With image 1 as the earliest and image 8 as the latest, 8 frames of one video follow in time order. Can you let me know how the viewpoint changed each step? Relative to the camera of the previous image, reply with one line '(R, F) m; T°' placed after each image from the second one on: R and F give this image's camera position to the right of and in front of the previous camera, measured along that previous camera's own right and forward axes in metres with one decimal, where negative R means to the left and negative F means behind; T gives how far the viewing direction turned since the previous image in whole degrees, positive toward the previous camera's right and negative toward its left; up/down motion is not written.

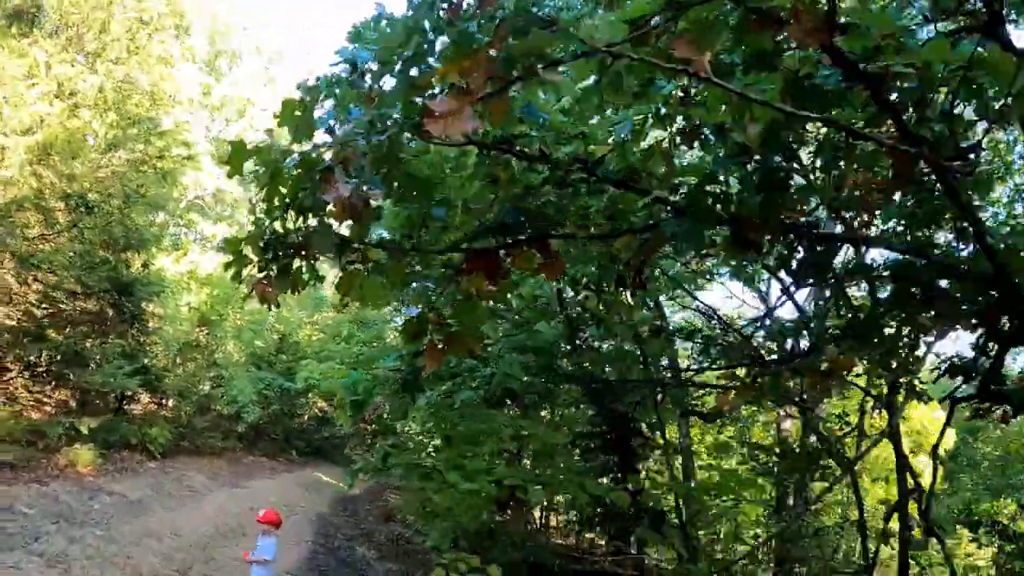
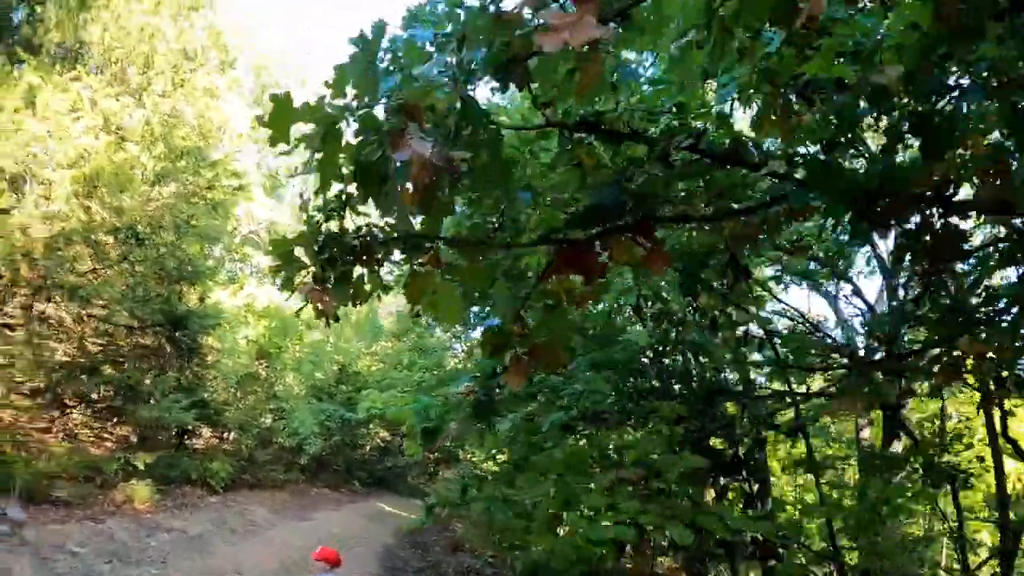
(-0.1, +0.4) m; -3°
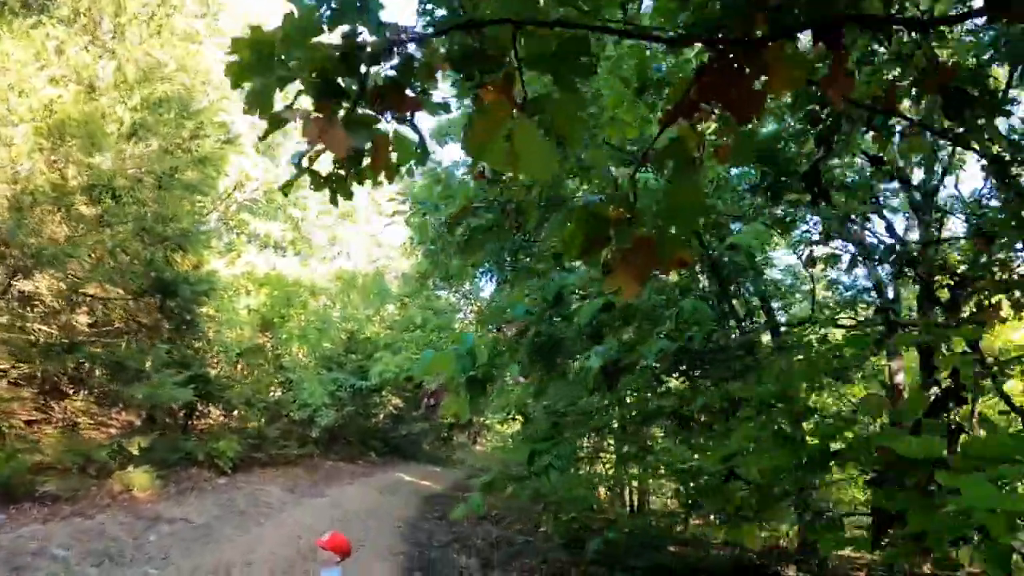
(-0.1, +0.8) m; 0°
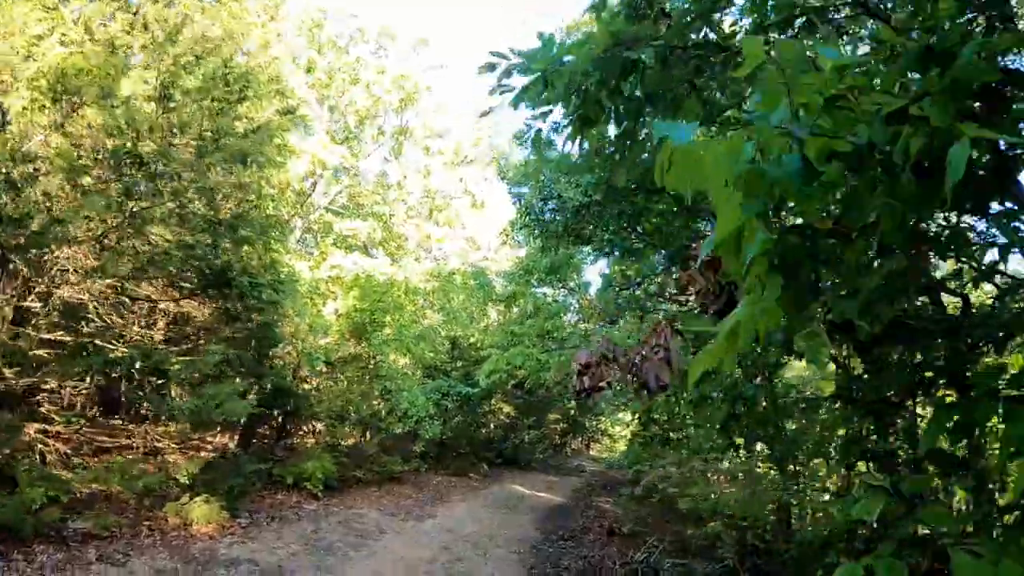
(-0.2, +1.5) m; -5°
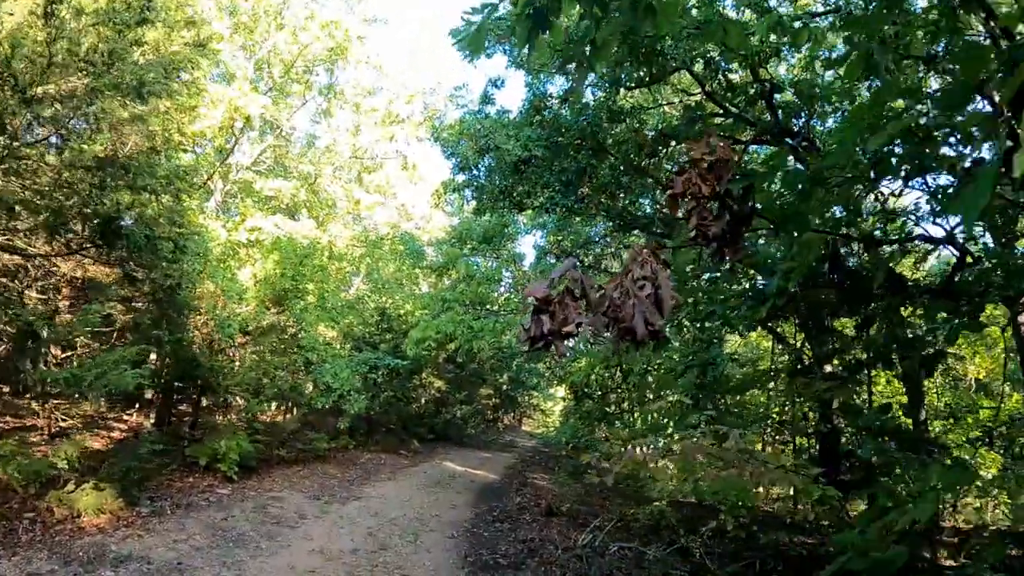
(0.0, +0.6) m; +4°
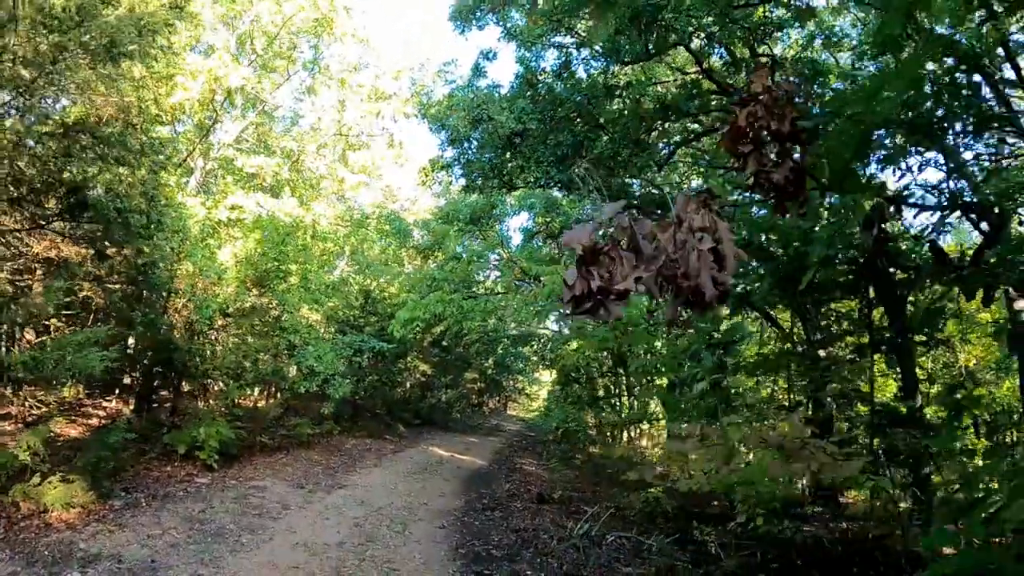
(-0.1, +0.3) m; +1°
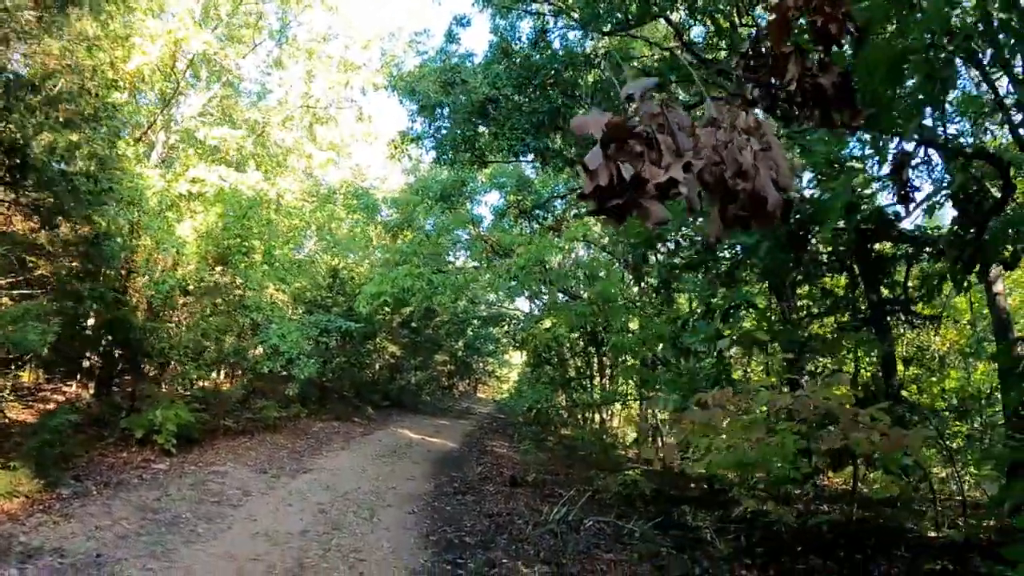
(0.0, +0.3) m; +2°
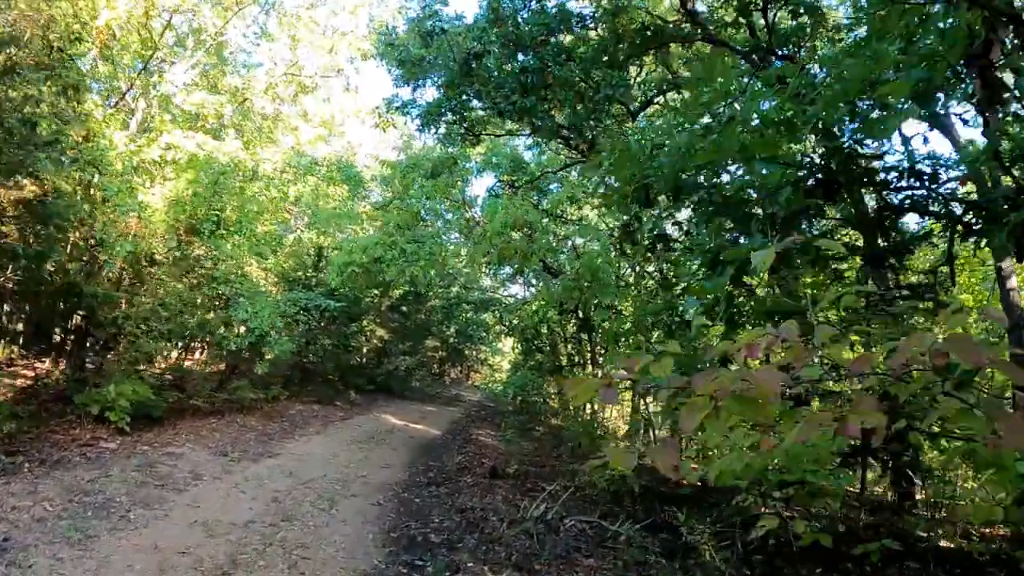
(+0.1, +0.5) m; 0°
